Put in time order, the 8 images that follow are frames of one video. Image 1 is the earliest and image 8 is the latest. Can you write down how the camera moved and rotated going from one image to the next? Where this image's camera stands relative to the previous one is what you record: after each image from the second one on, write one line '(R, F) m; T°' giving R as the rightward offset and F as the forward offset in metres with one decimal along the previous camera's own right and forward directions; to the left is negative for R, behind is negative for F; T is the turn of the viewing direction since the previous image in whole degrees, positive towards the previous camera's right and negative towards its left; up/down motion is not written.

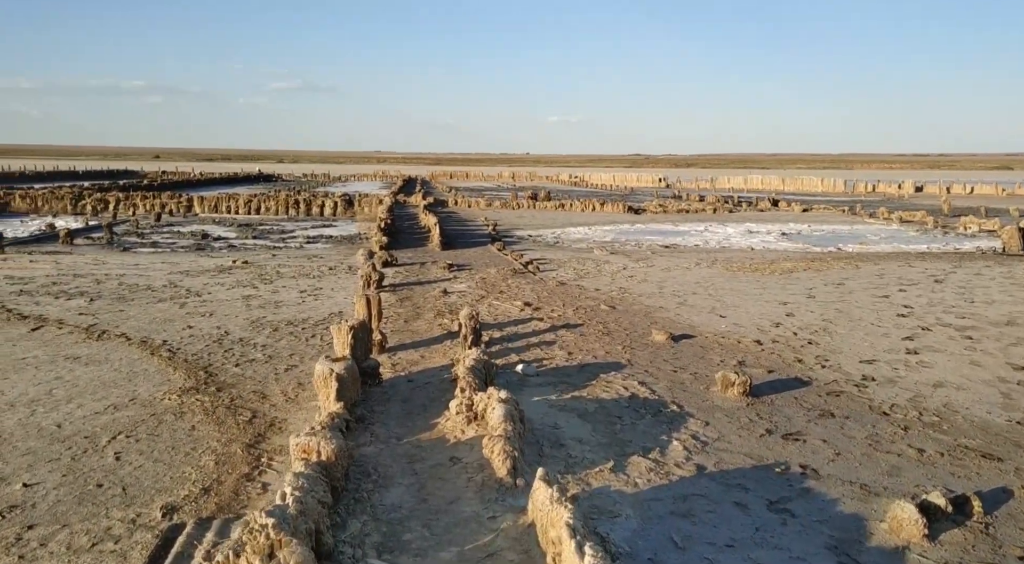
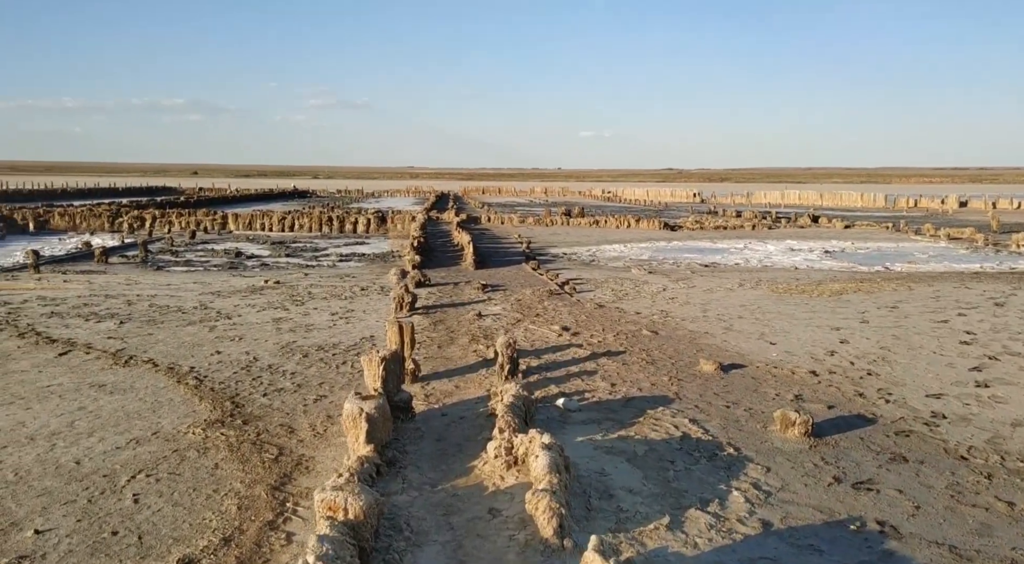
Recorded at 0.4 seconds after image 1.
(-0.1, +0.5) m; -2°
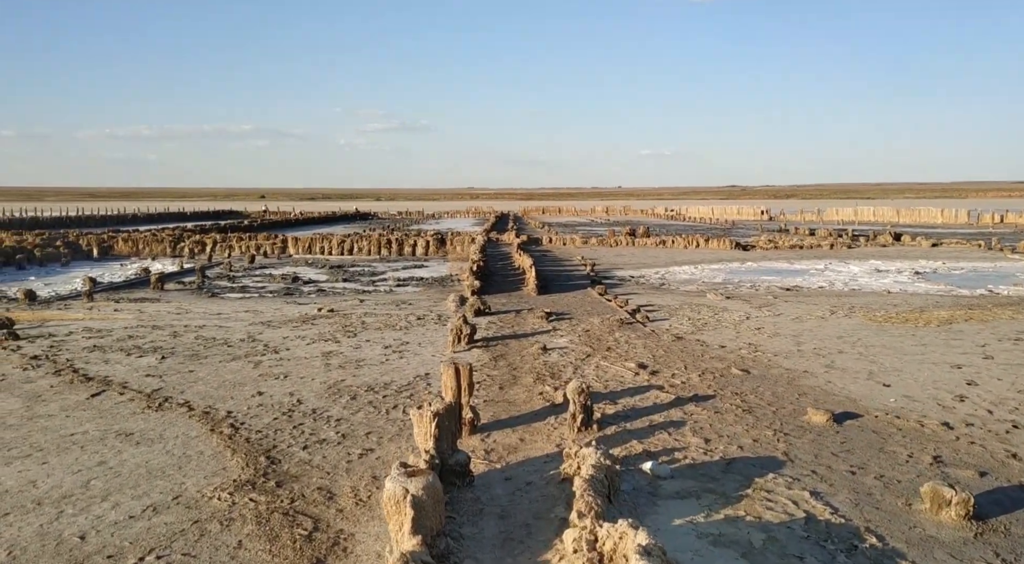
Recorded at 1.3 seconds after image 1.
(-0.1, +1.2) m; -4°
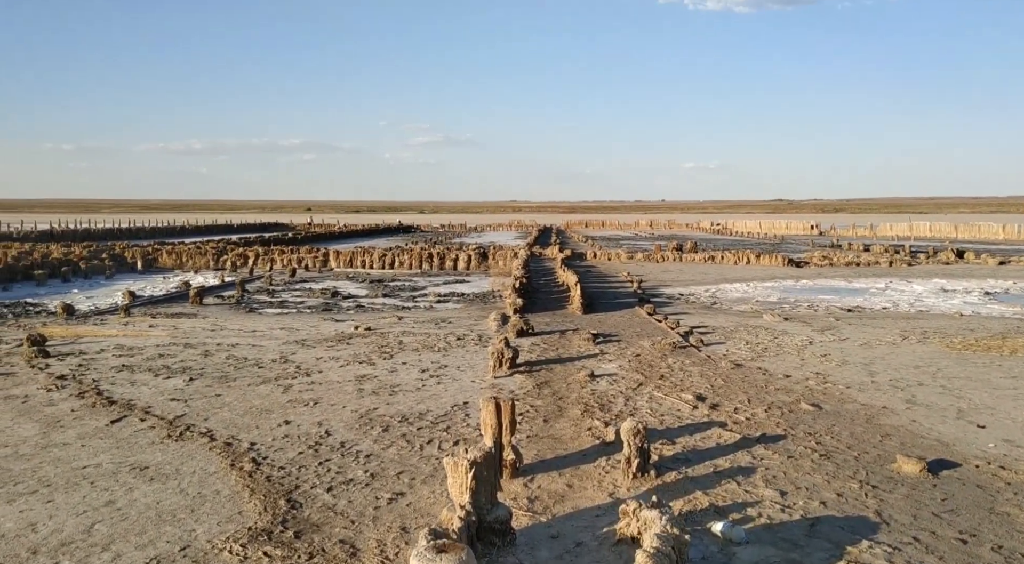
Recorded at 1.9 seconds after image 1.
(-0.1, +0.8) m; -3°
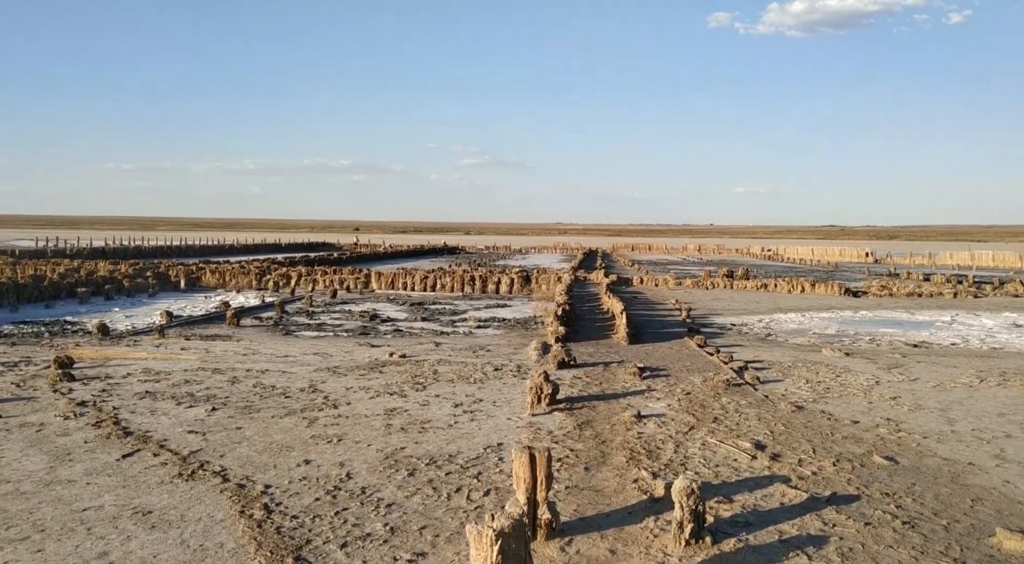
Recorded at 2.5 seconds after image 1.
(0.0, +0.8) m; -3°
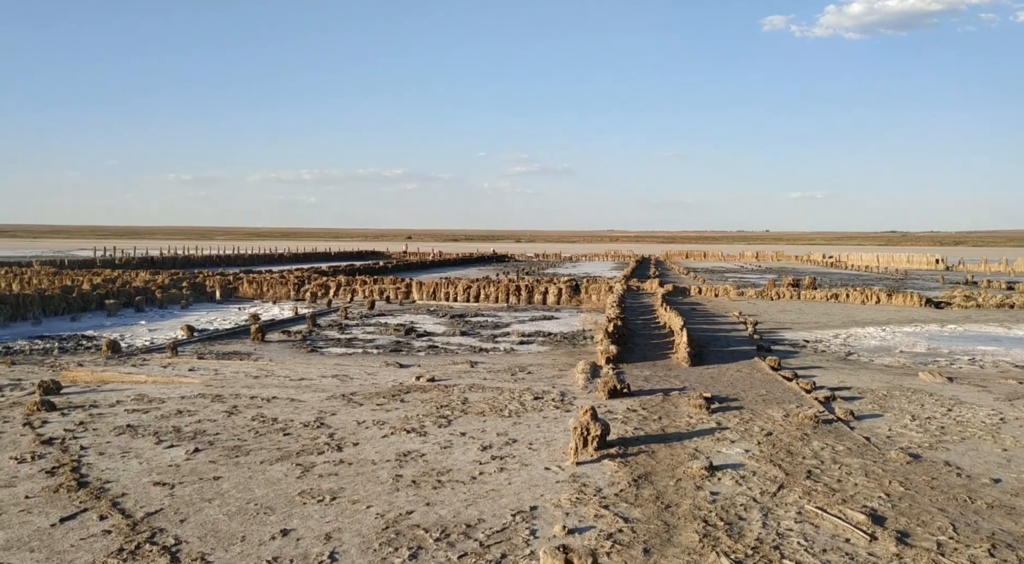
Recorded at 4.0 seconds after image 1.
(+0.1, +2.0) m; -4°
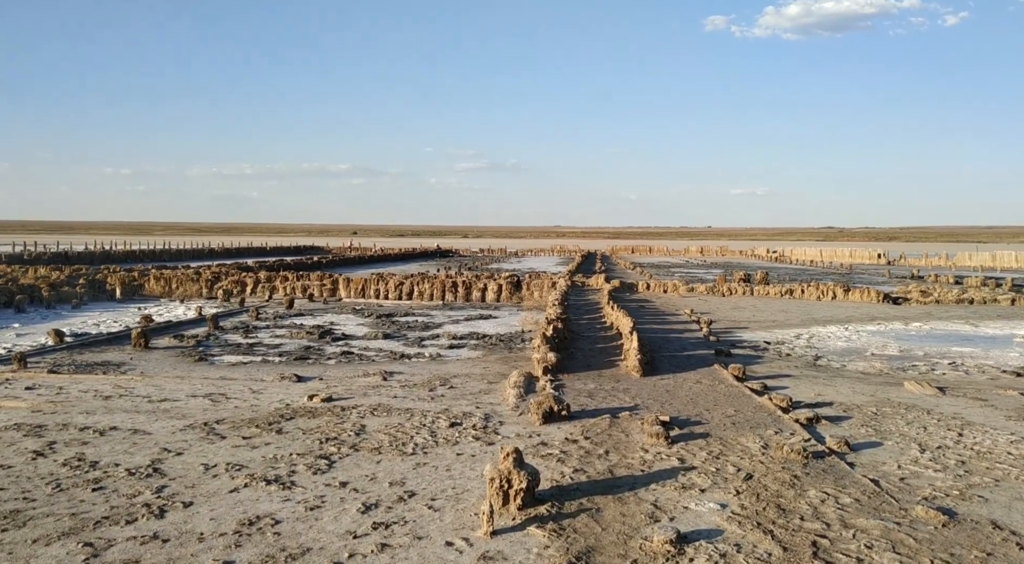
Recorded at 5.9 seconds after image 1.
(+0.4, +2.5) m; +4°
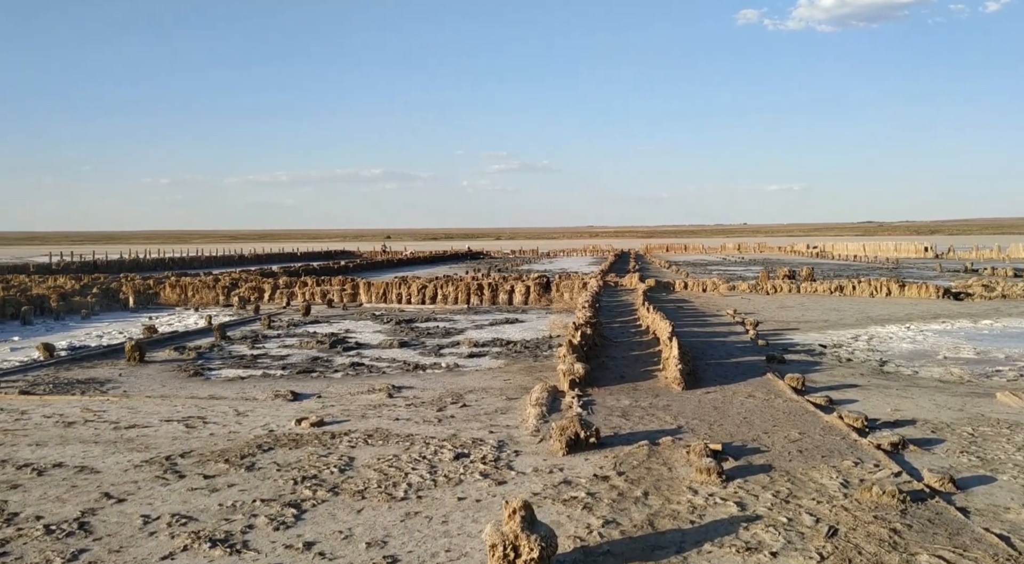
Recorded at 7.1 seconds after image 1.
(+0.2, +1.7) m; -2°
